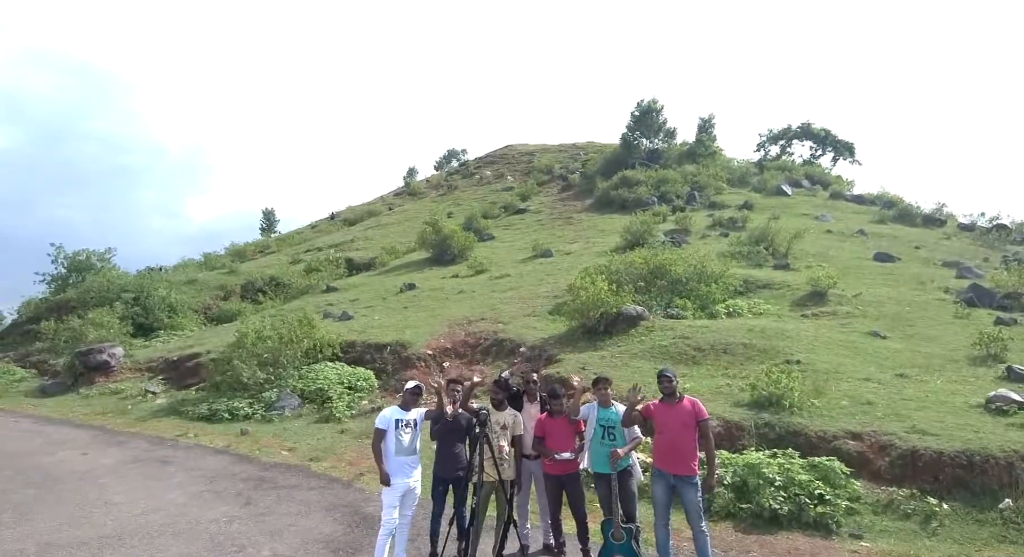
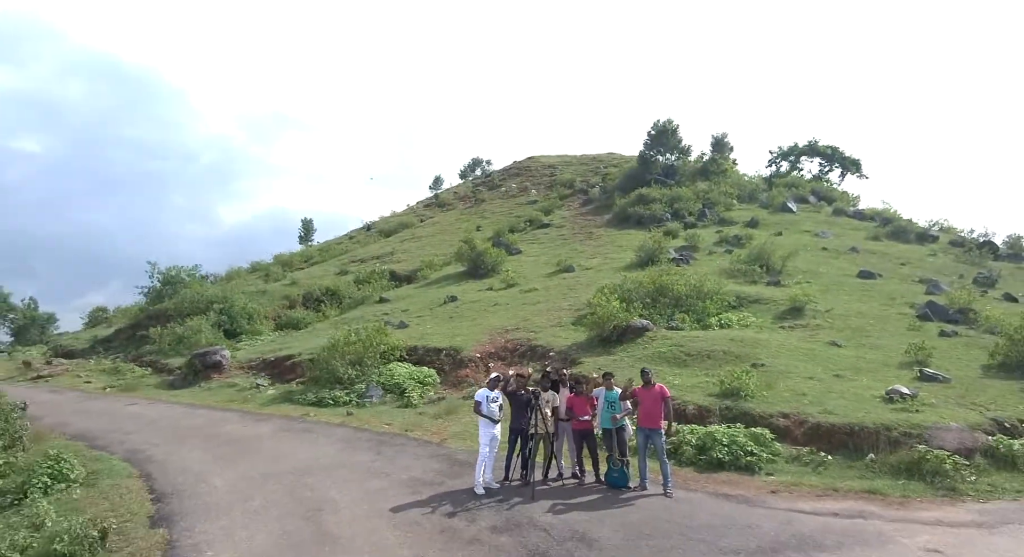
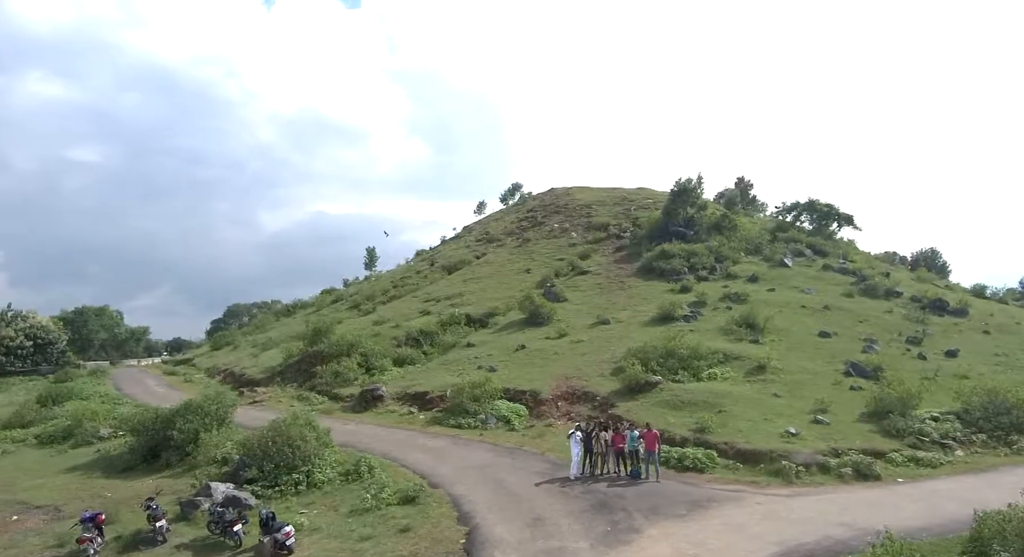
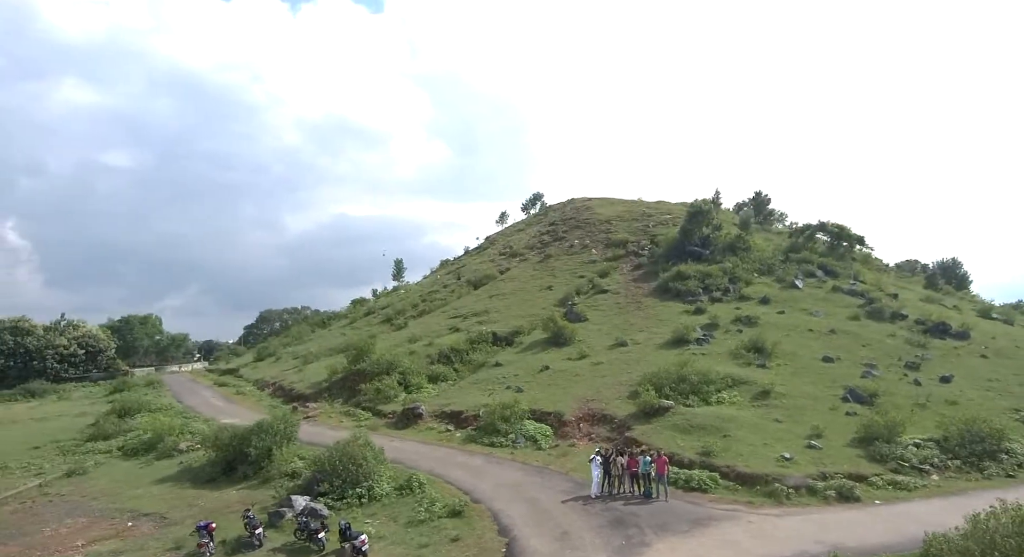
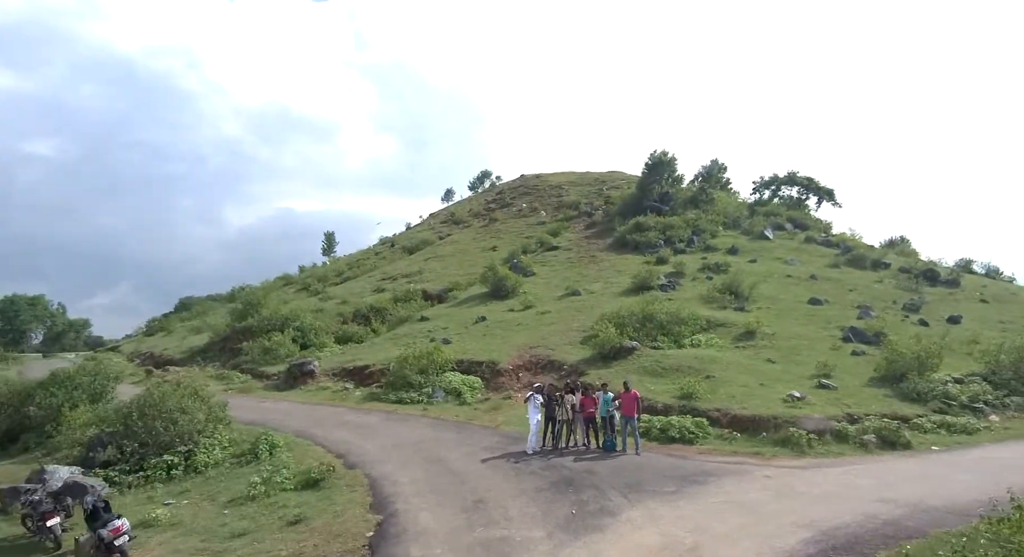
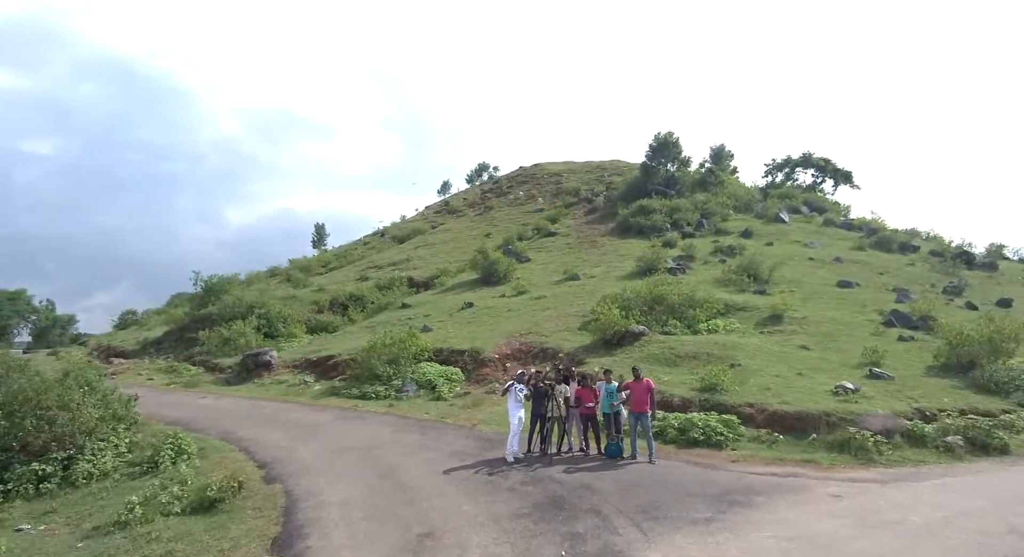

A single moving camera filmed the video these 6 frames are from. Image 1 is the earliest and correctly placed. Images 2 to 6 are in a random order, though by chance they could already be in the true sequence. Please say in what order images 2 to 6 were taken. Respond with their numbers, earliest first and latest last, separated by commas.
2, 6, 5, 3, 4
